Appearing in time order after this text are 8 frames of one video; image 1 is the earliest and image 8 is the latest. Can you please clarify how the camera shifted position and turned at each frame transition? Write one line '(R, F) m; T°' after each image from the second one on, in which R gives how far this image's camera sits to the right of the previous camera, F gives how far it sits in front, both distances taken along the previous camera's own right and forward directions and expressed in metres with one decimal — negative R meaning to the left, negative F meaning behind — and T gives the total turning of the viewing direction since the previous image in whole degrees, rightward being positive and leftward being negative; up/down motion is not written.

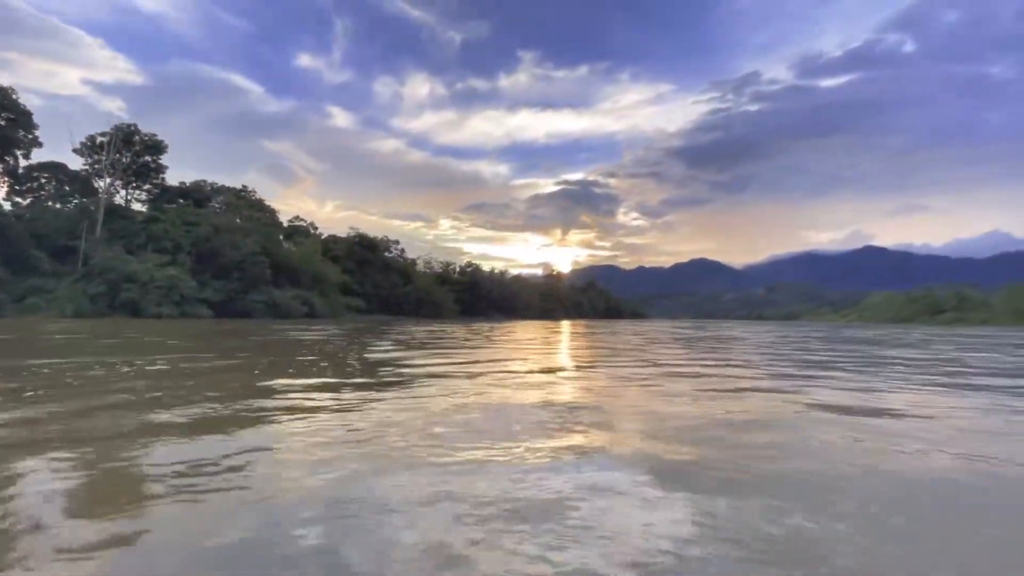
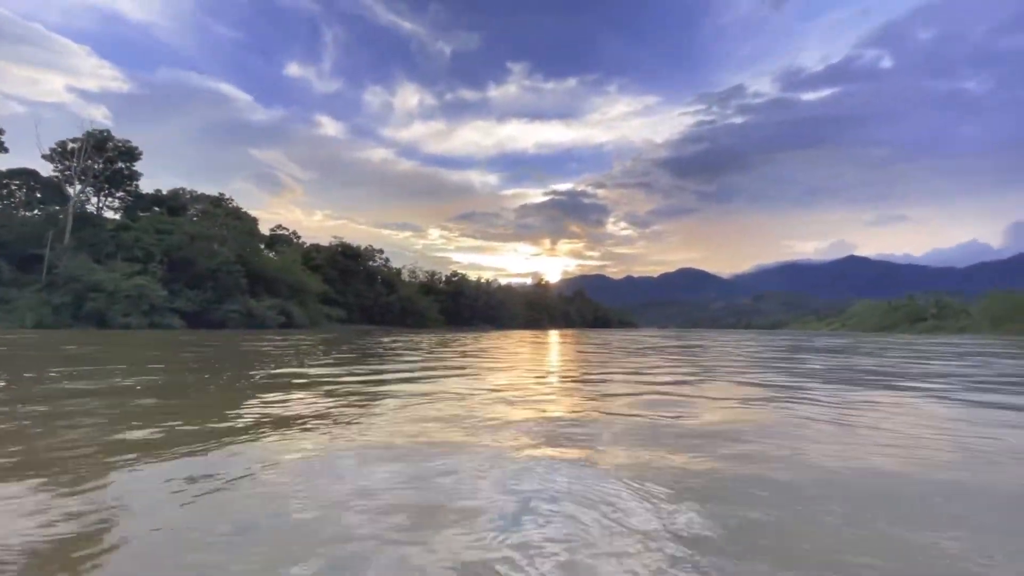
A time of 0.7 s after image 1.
(+0.3, +0.5) m; +1°
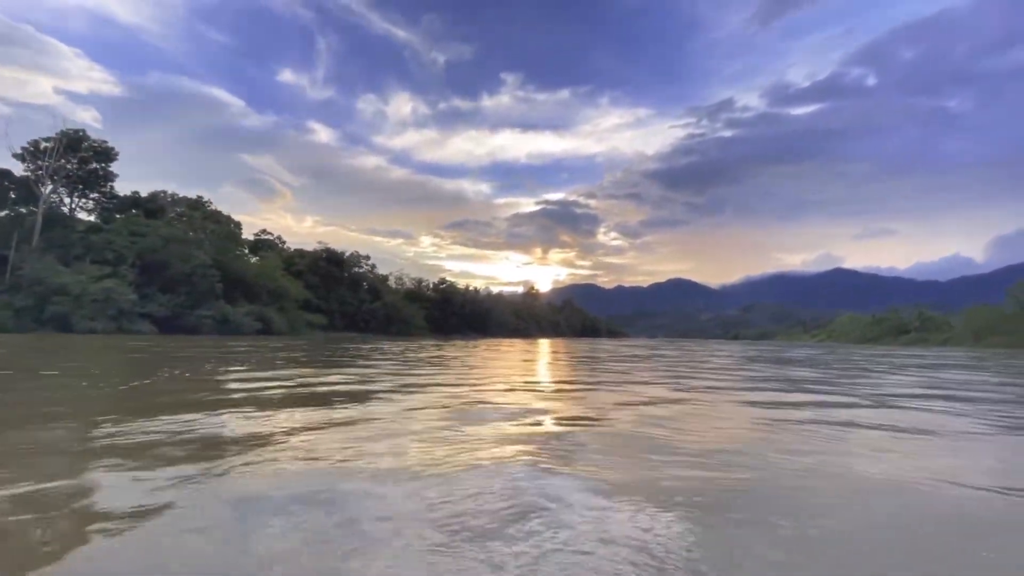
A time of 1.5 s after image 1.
(+0.3, +0.6) m; +1°
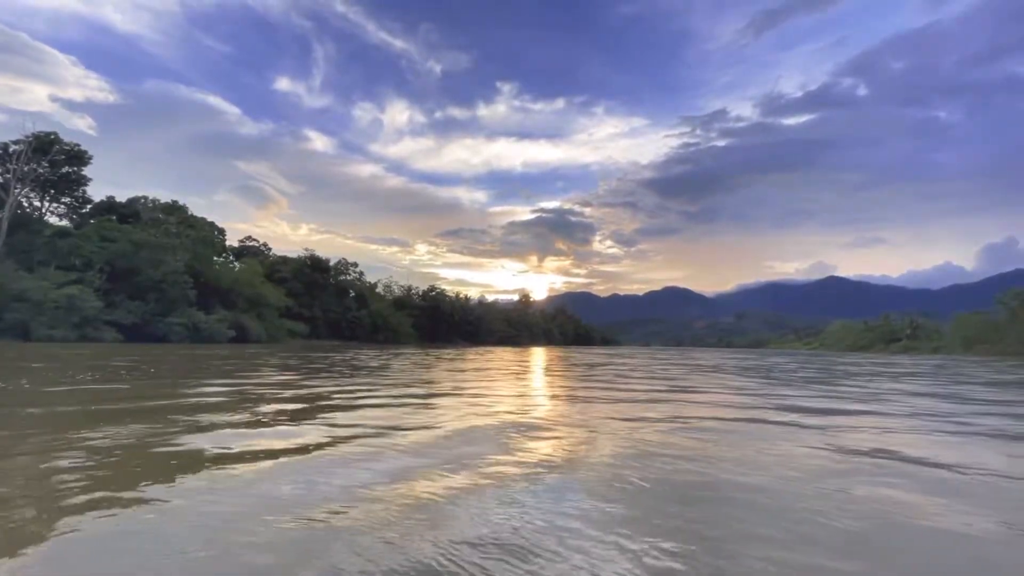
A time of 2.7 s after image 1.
(+0.5, +0.8) m; +1°
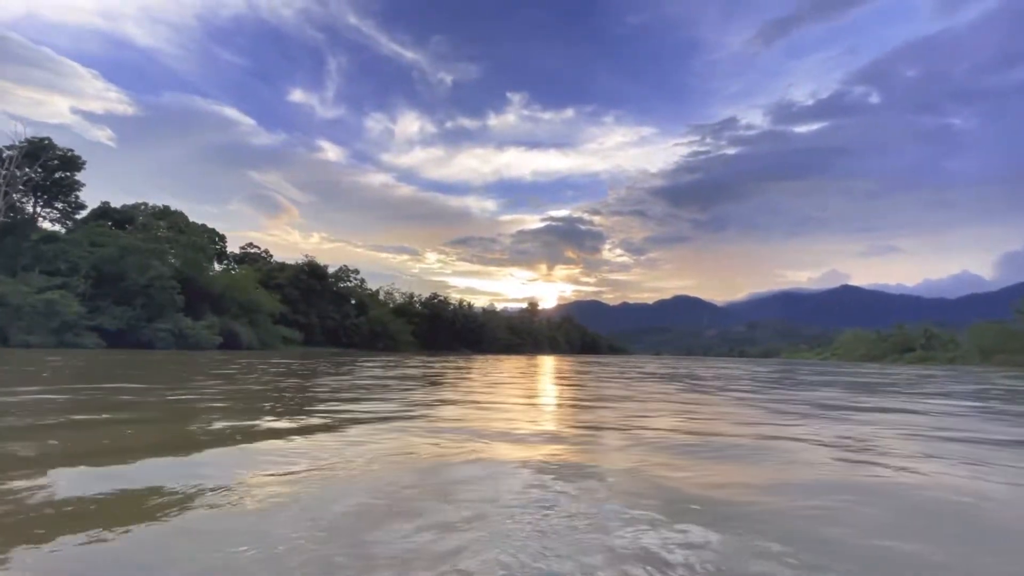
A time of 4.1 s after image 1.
(+0.7, +0.4) m; -1°
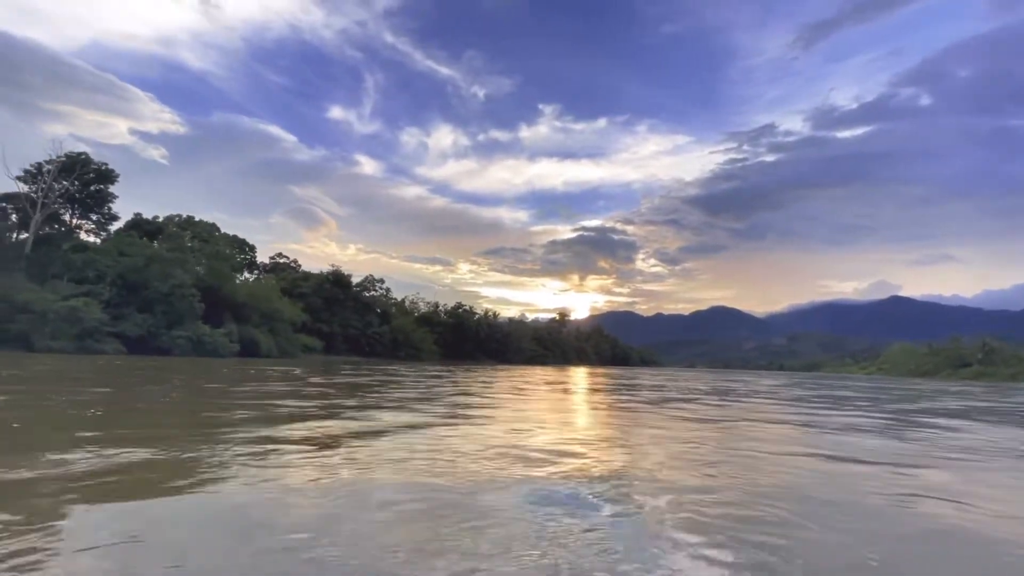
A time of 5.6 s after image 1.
(+0.8, -0.2) m; -3°
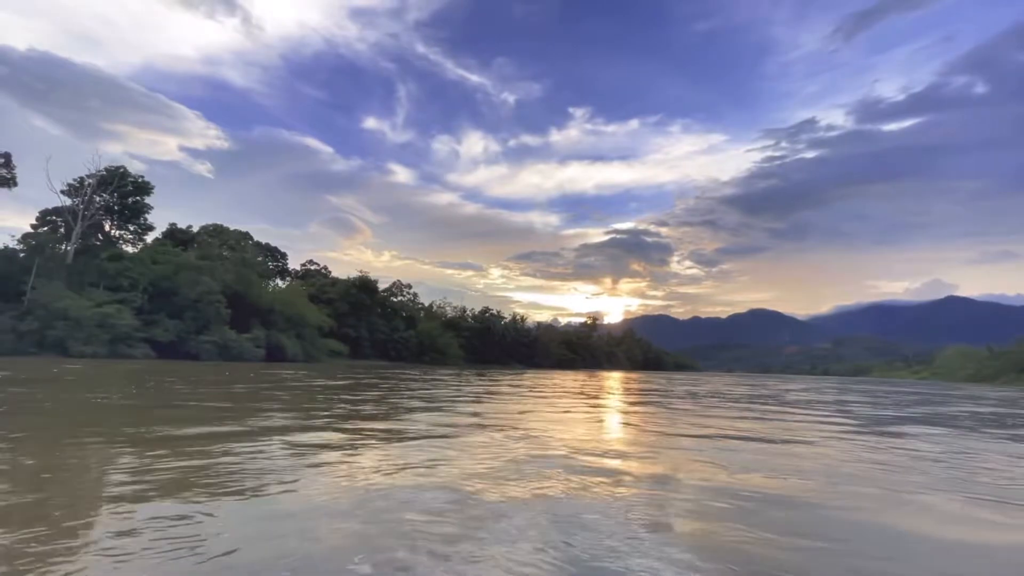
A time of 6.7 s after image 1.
(+0.6, -0.5) m; -3°
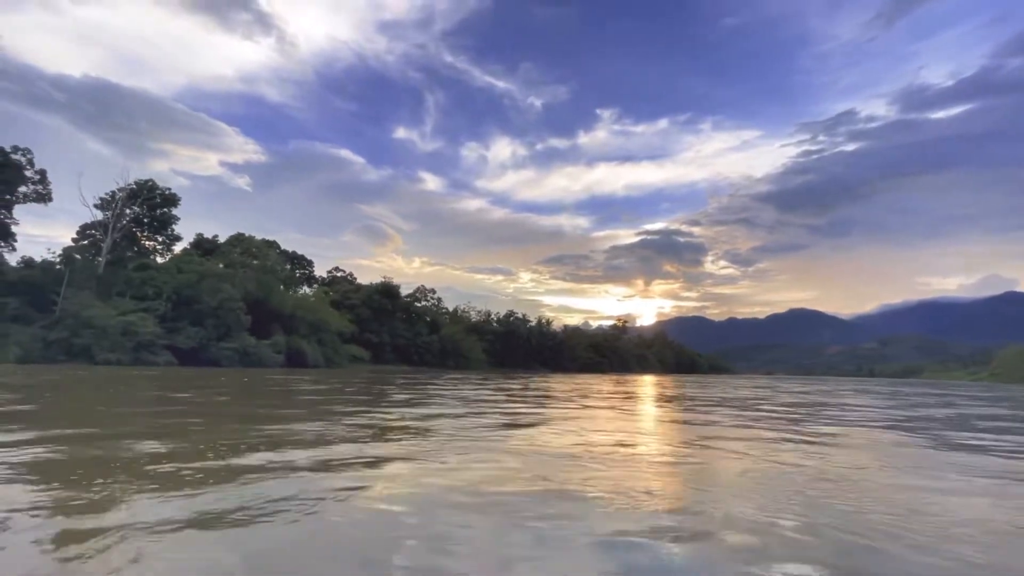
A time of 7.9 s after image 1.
(+0.7, -0.2) m; -2°
